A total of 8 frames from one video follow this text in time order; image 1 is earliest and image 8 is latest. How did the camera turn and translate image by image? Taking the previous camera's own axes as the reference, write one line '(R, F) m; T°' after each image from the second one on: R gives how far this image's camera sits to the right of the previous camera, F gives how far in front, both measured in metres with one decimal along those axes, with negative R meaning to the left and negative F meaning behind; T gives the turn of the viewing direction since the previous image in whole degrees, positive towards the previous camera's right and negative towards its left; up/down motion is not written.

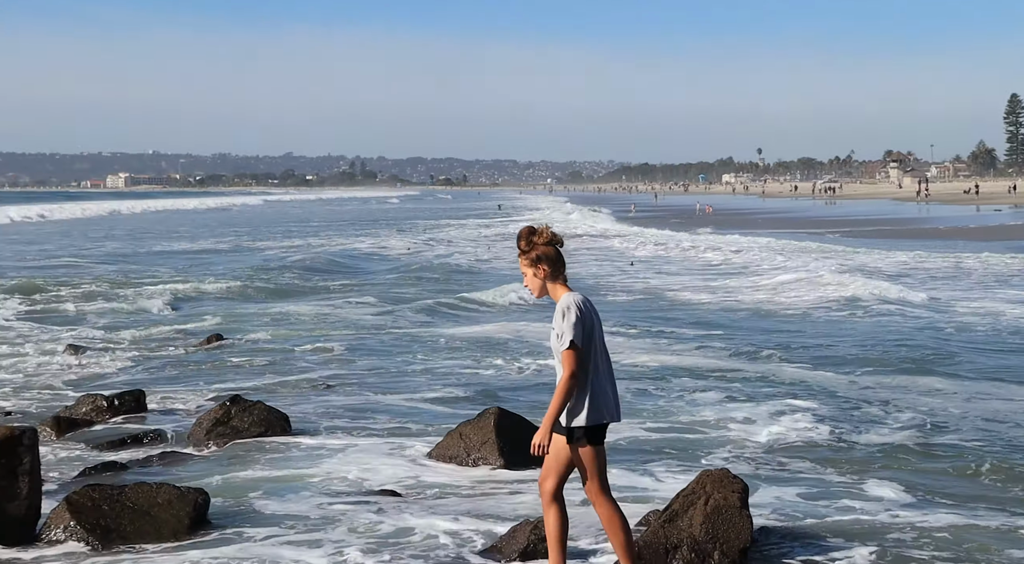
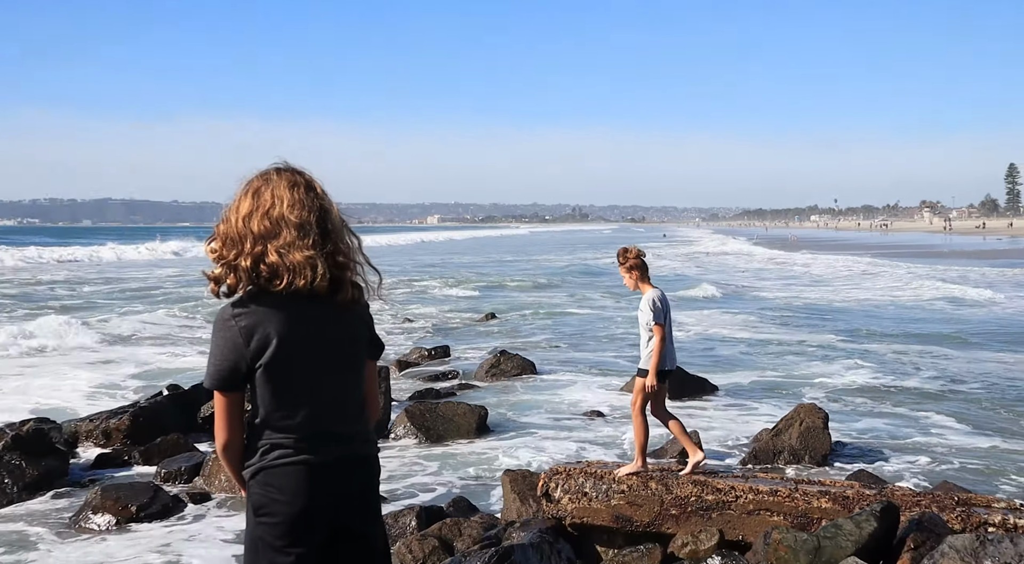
(-0.6, -1.7) m; -5°
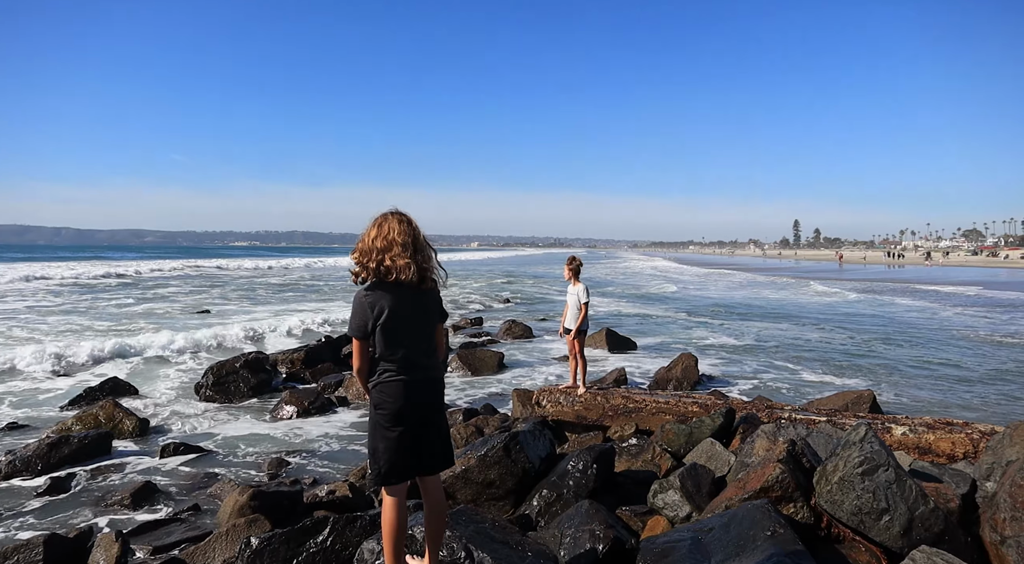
(-0.6, -3.1) m; +4°
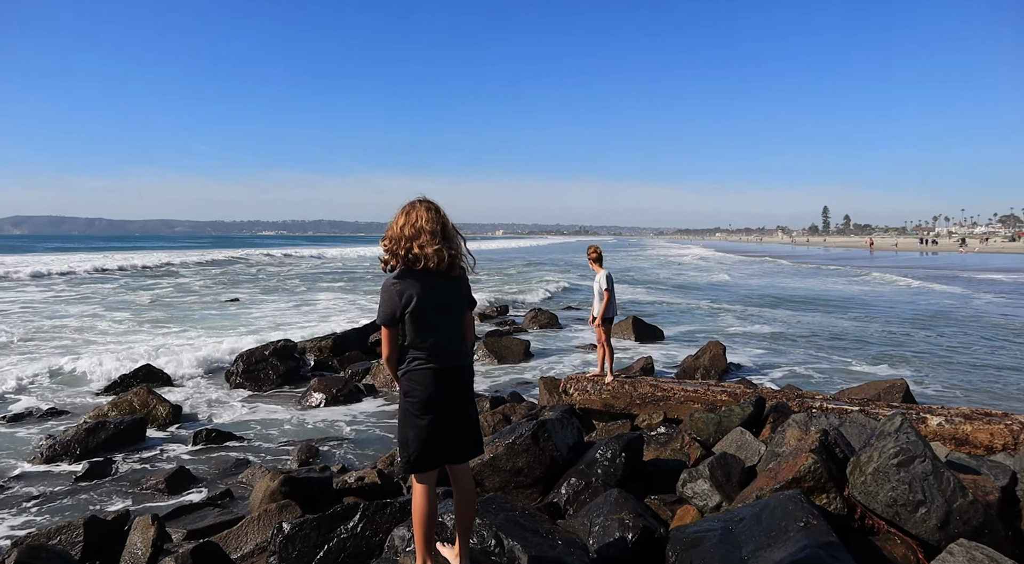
(-0.1, 0.0) m; -2°
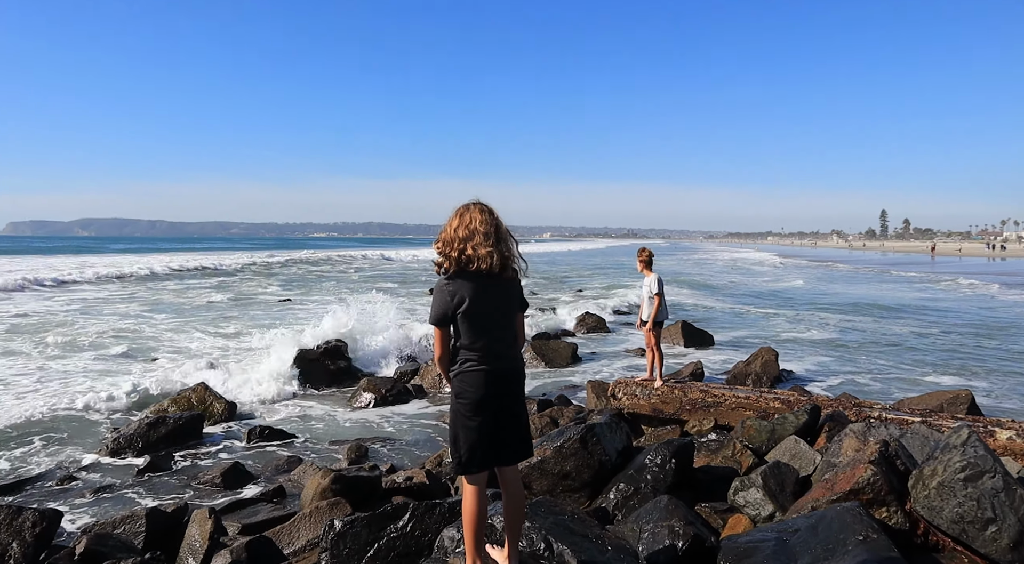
(-0.1, 0.0) m; -4°
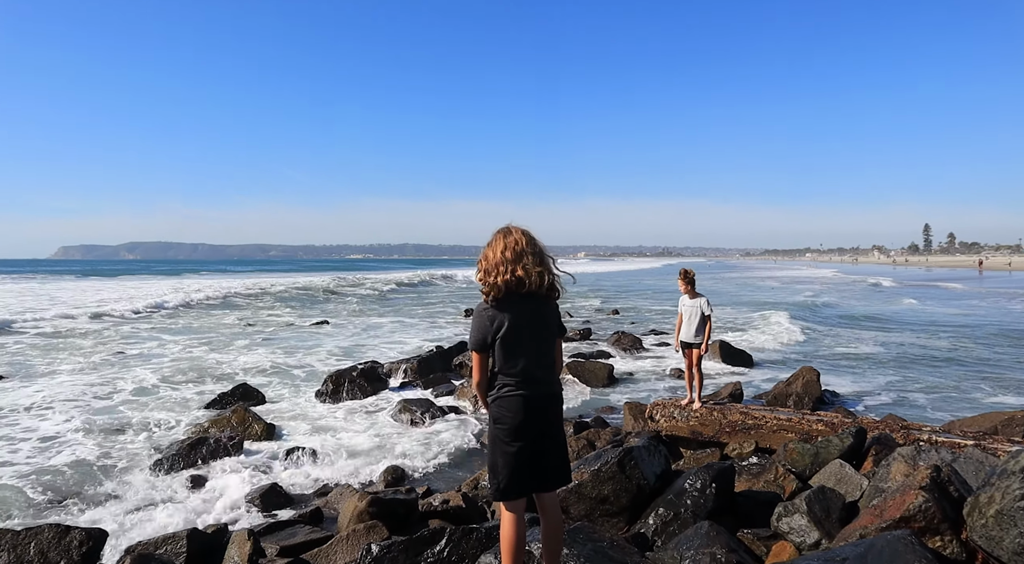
(0.0, 0.0) m; -3°
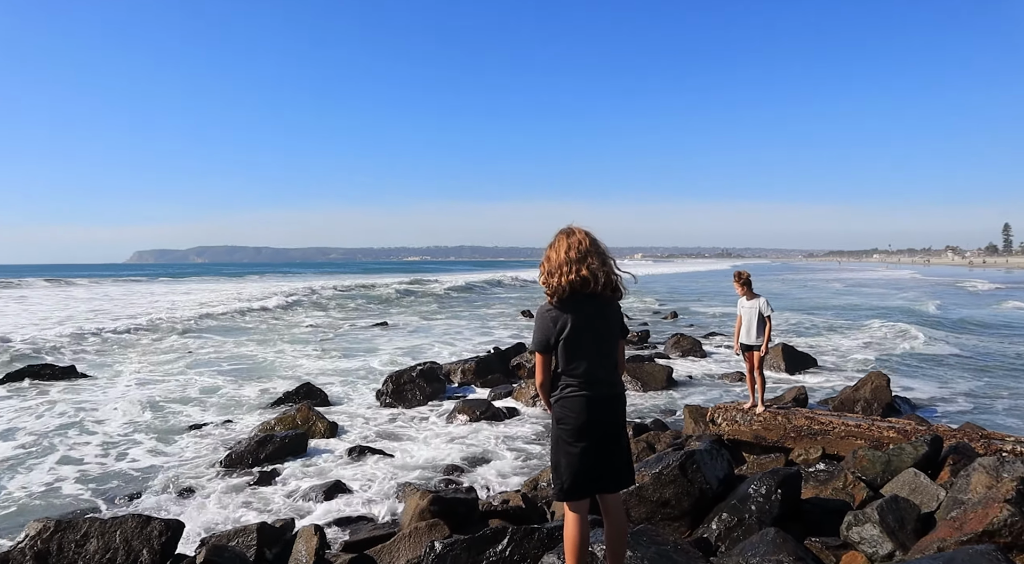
(-0.1, 0.0) m; -4°
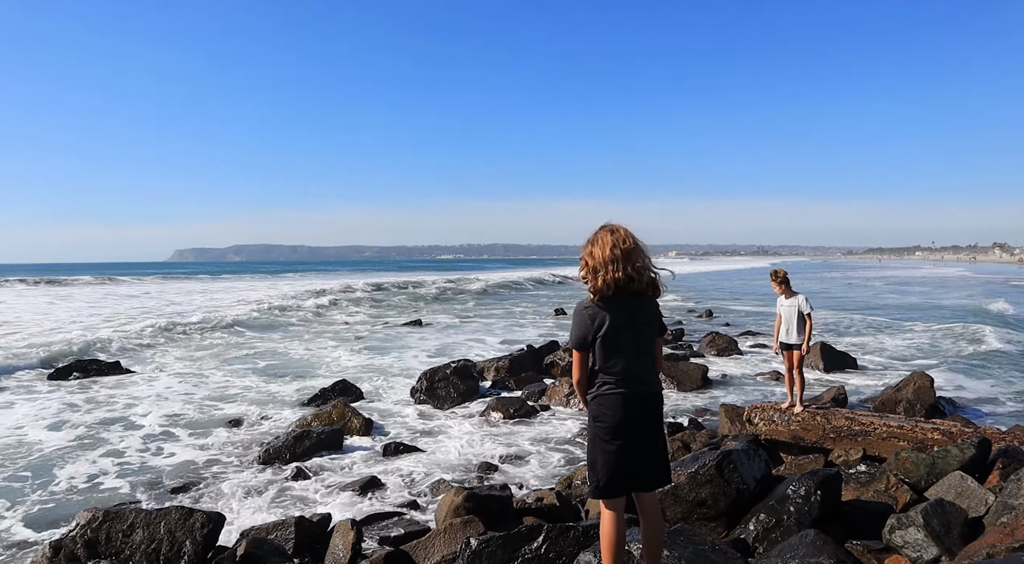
(0.0, 0.0) m; -2°
